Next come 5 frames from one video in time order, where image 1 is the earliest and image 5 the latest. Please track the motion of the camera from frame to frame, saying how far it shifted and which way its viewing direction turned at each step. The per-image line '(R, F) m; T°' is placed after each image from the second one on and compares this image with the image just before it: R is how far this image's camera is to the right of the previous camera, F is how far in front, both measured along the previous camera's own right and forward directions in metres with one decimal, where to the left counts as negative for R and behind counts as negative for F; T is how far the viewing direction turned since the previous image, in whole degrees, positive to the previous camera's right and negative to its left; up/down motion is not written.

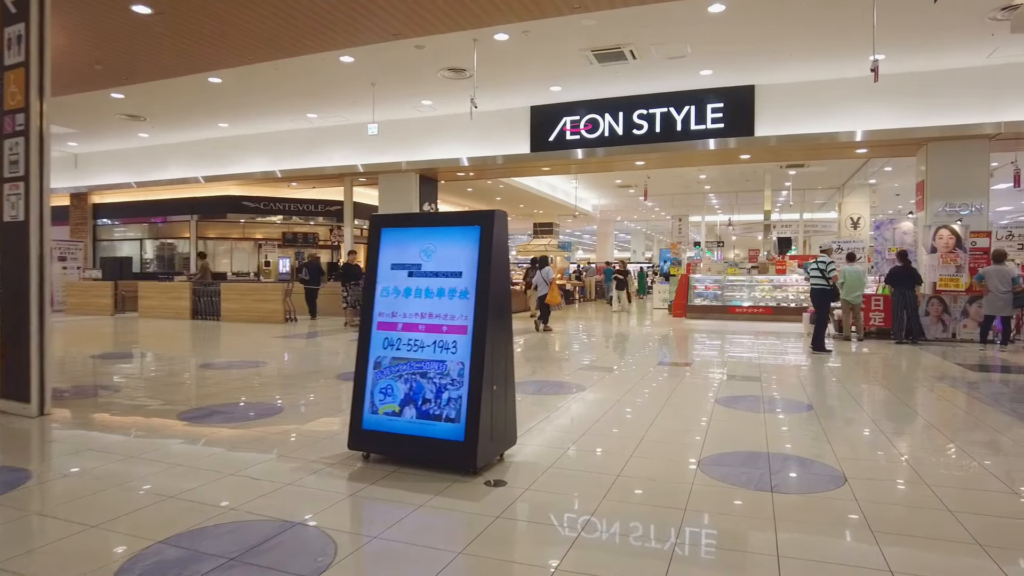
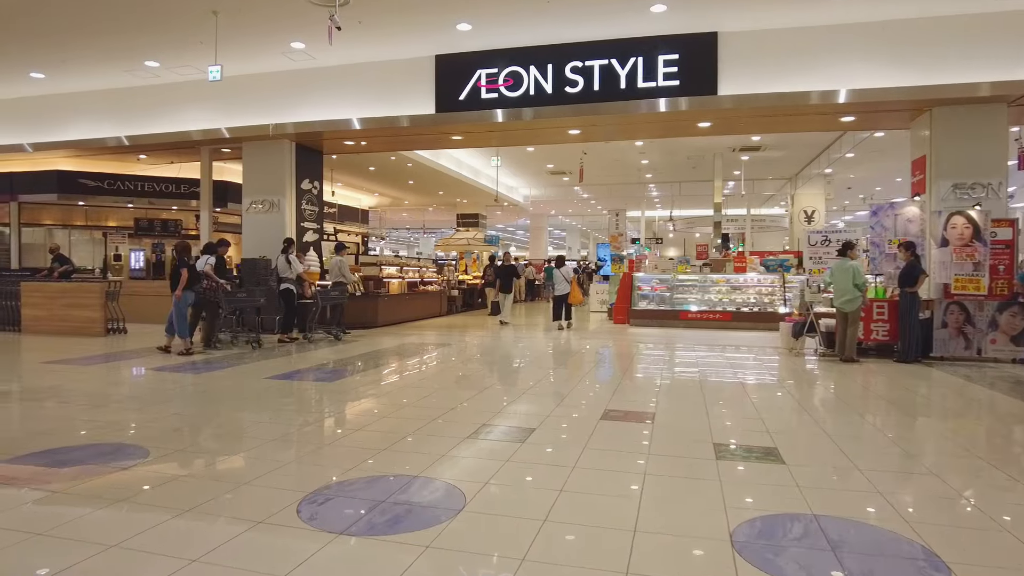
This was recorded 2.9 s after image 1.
(+0.4, +2.1) m; +5°
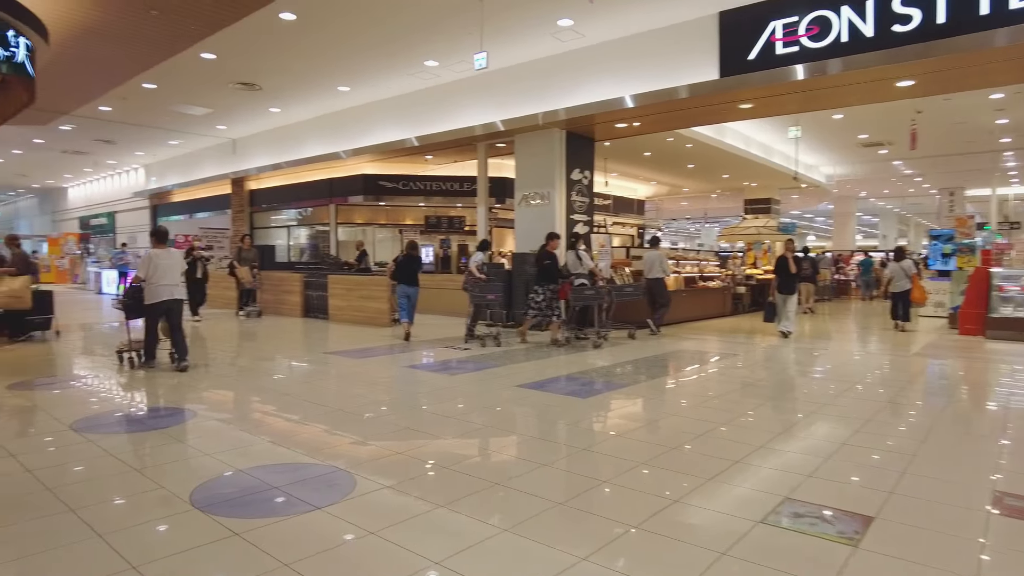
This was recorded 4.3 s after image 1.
(-0.1, +0.9) m; -24°
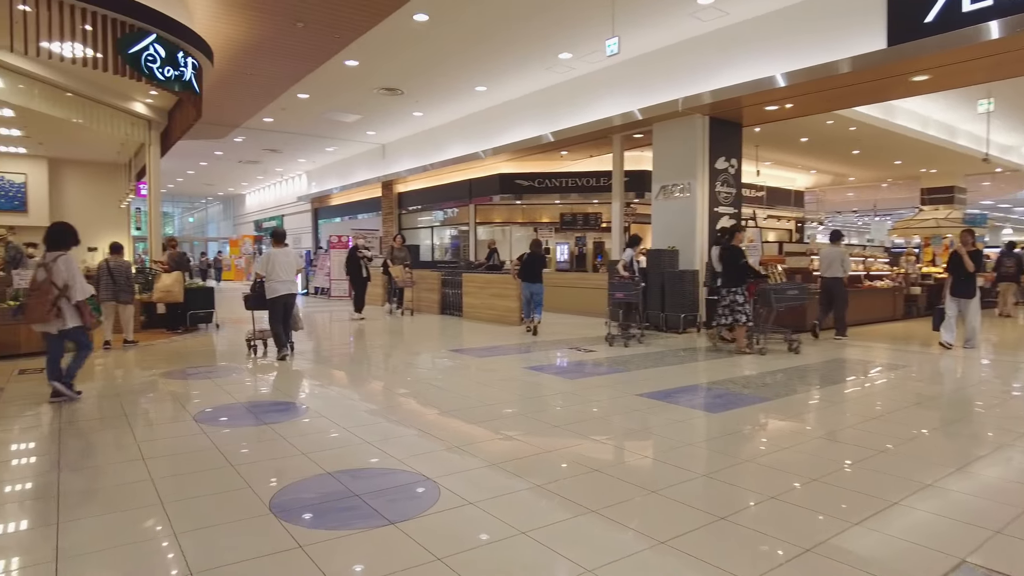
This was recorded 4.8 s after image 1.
(+0.2, +0.3) m; -13°
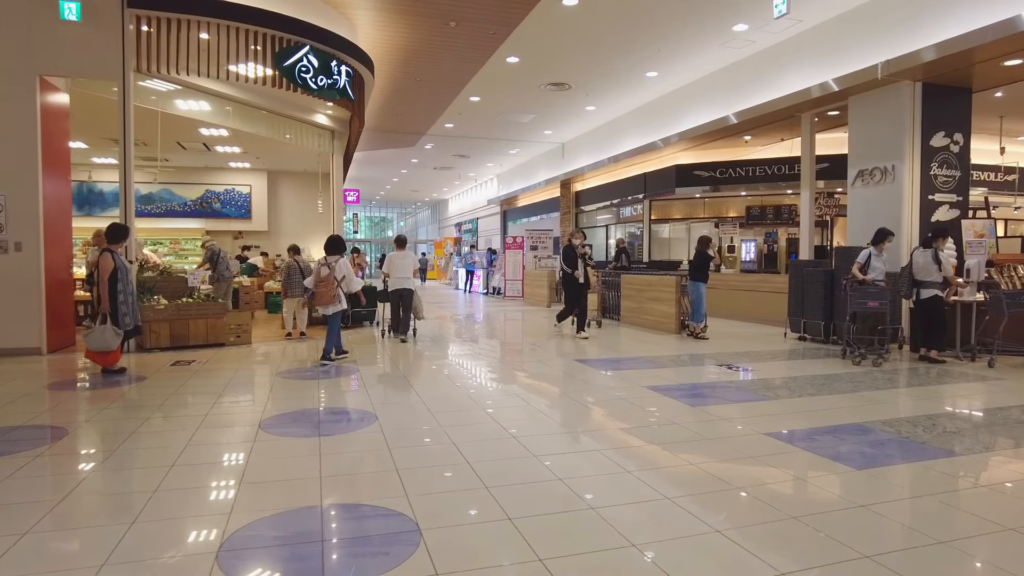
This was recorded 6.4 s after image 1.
(+0.6, +0.6) m; -18°
